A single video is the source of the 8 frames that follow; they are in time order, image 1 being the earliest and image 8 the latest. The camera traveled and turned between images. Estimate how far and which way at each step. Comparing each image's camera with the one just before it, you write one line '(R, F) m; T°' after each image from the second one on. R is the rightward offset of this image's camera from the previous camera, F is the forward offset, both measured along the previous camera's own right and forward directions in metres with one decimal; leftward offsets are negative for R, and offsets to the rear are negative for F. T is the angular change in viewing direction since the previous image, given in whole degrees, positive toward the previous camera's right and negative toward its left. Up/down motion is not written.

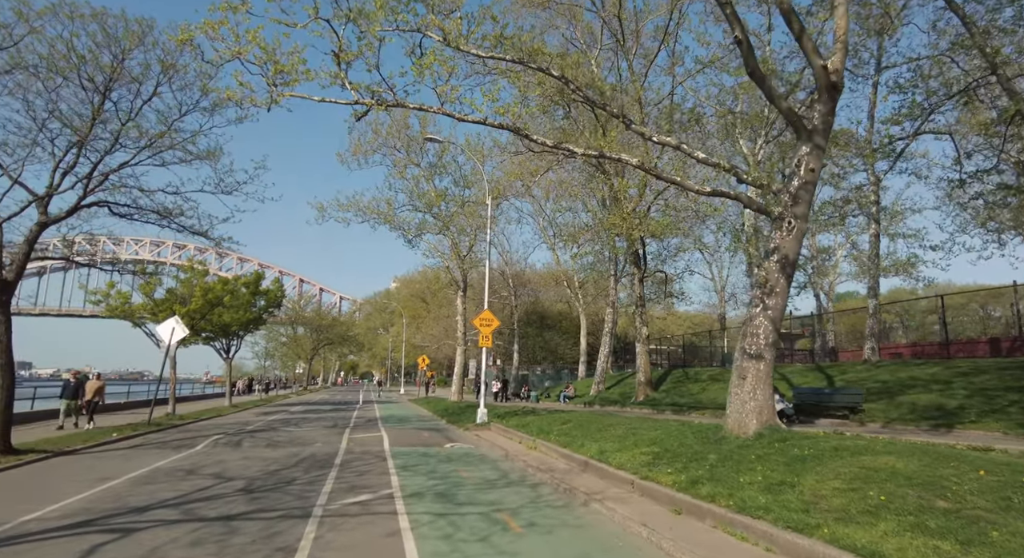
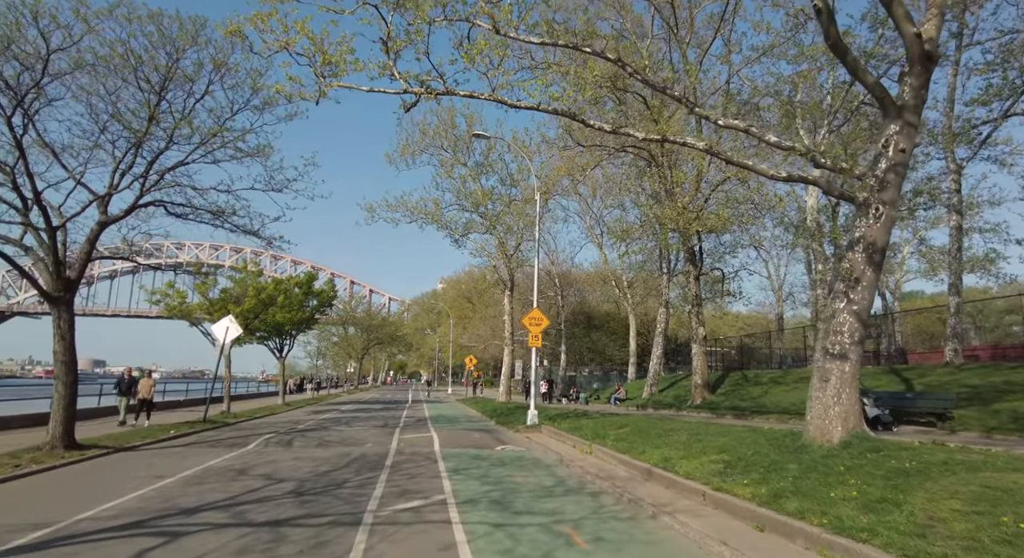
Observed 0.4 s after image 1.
(-0.1, +0.4) m; -4°
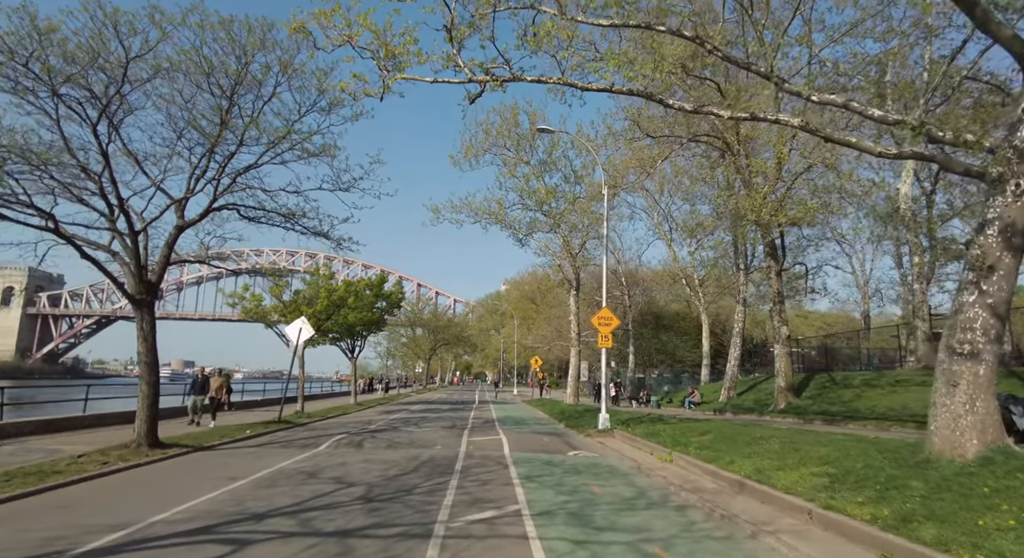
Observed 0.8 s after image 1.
(-0.1, +0.5) m; -6°
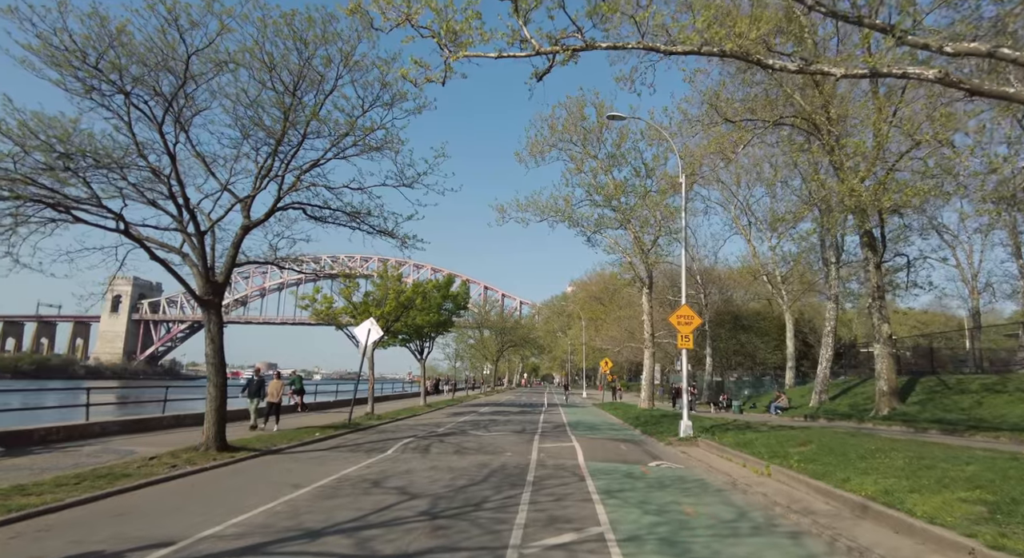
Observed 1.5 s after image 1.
(-0.1, +0.8) m; -6°
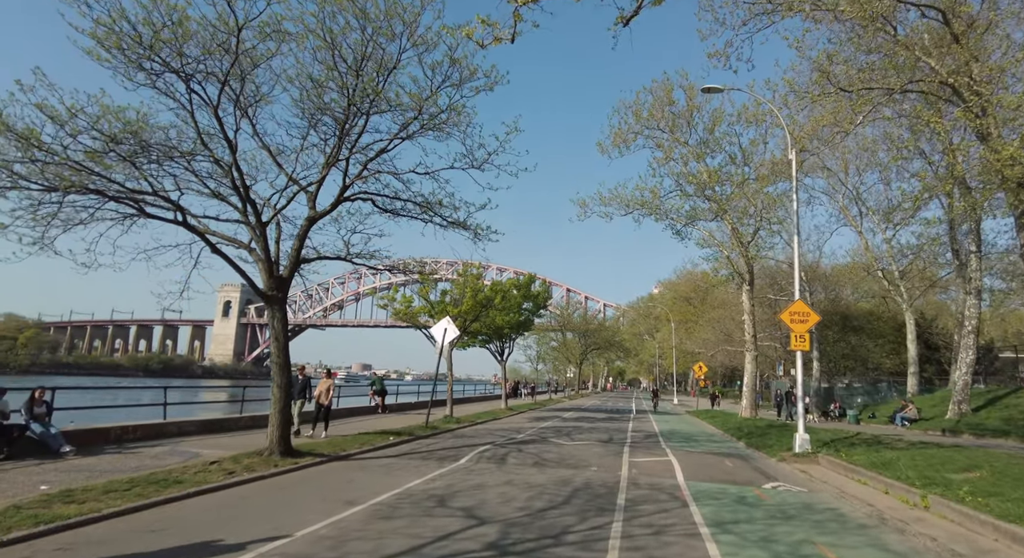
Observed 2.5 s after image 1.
(0.0, +1.4) m; -8°
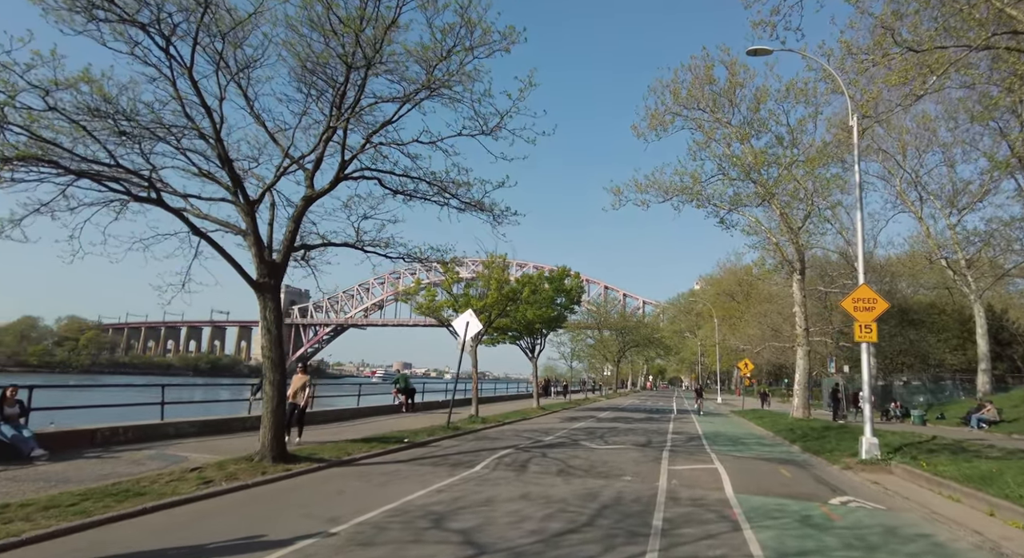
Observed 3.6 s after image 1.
(+0.3, +1.5) m; -4°
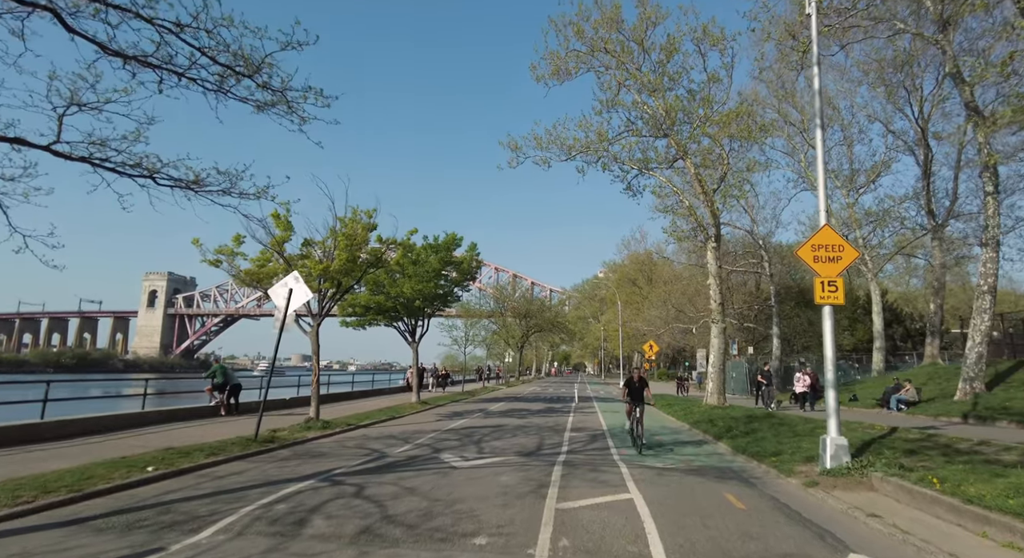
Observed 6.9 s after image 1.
(+1.3, +4.6) m; +9°
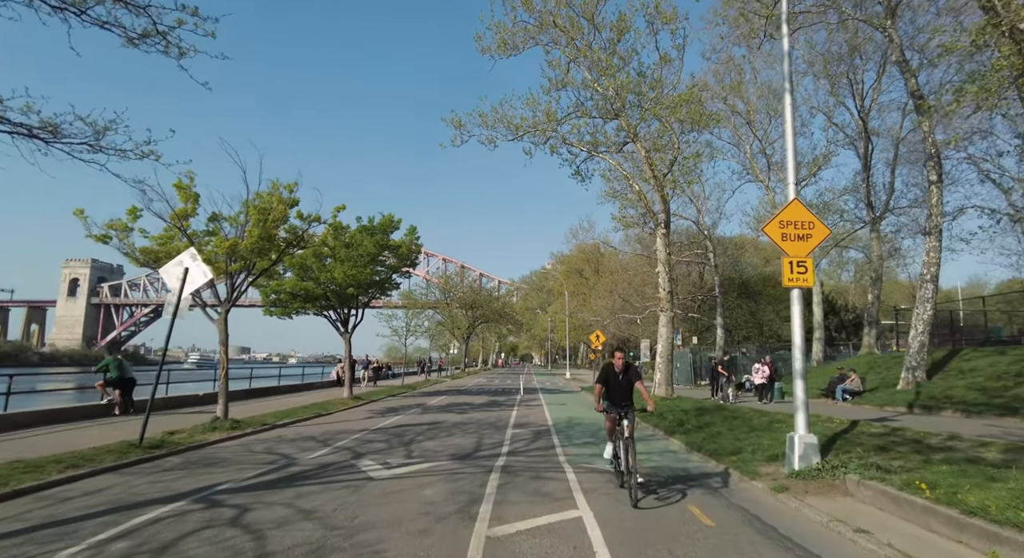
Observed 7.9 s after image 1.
(+0.2, +1.4) m; +5°
